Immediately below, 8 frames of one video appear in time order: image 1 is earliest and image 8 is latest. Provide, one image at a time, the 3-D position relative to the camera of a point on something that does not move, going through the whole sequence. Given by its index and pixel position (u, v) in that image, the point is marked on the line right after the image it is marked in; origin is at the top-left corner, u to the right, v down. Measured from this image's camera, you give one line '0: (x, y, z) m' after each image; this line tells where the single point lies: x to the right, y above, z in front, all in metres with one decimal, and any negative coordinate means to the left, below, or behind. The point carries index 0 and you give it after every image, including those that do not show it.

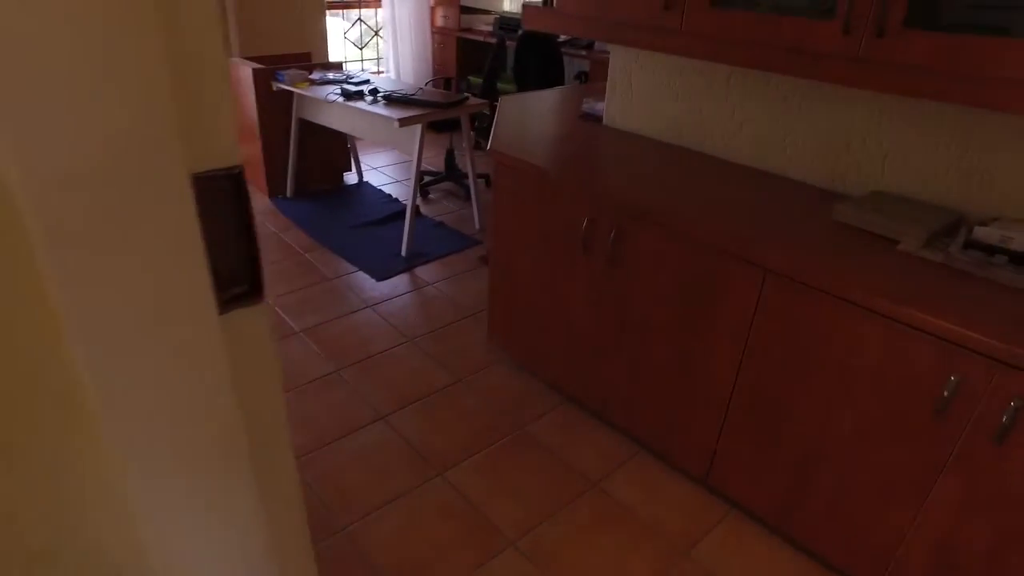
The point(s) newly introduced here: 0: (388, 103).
0: (-0.5, +0.8, +3.0) m
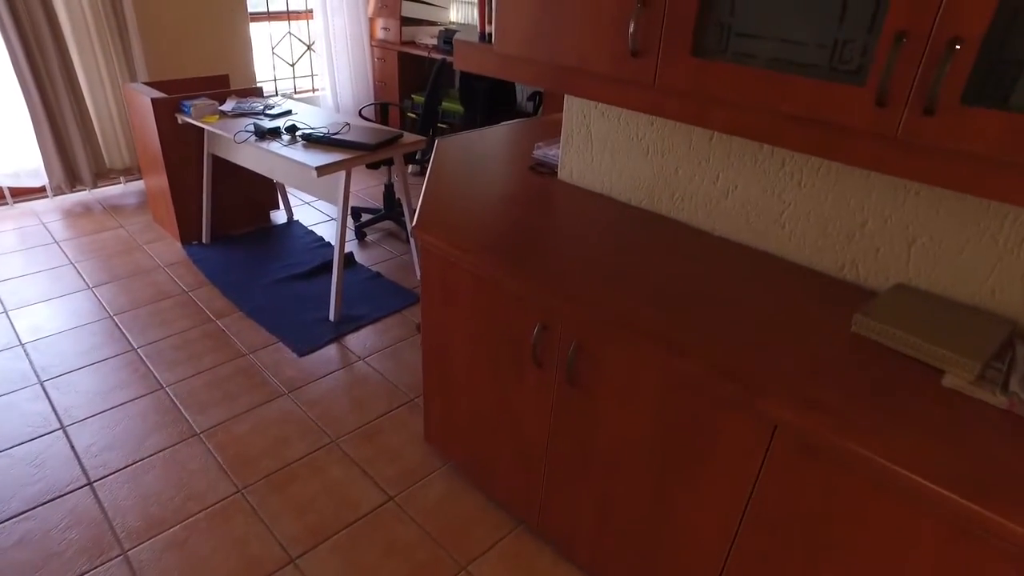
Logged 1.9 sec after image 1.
0: (-0.8, +0.5, +2.5) m
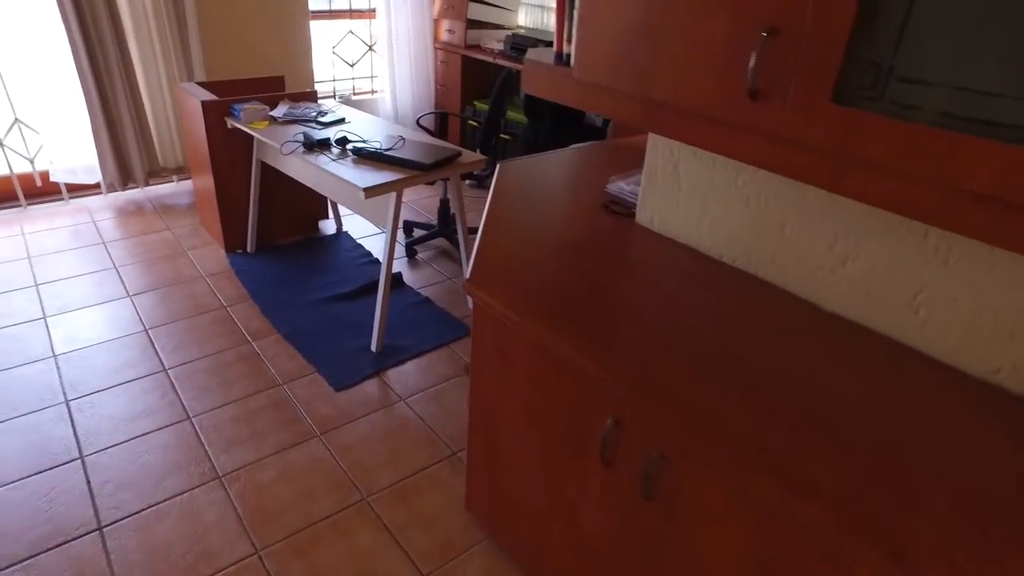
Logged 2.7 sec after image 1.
0: (-0.5, +0.4, +2.3) m
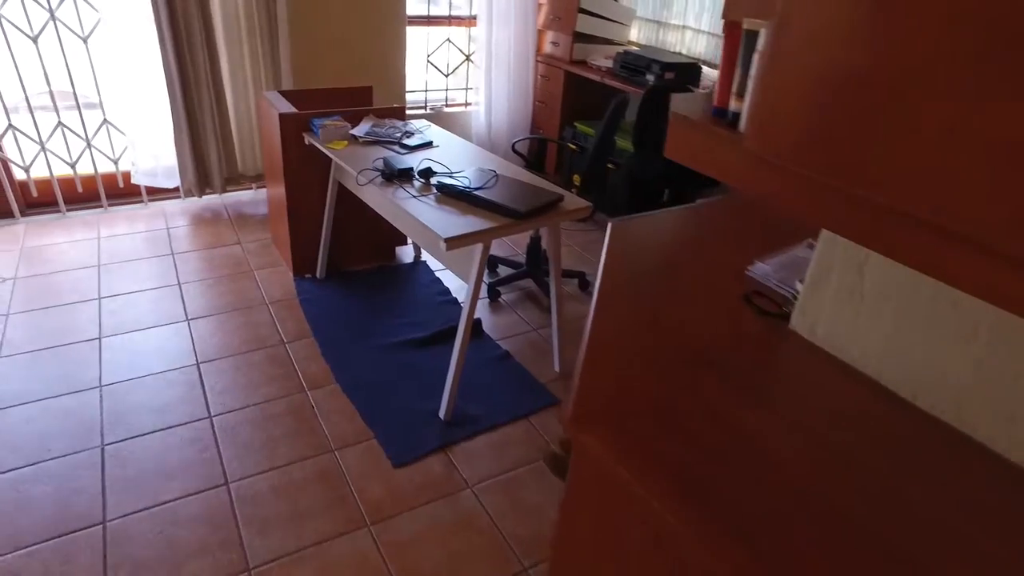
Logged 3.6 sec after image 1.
0: (-0.2, +0.3, +2.0) m
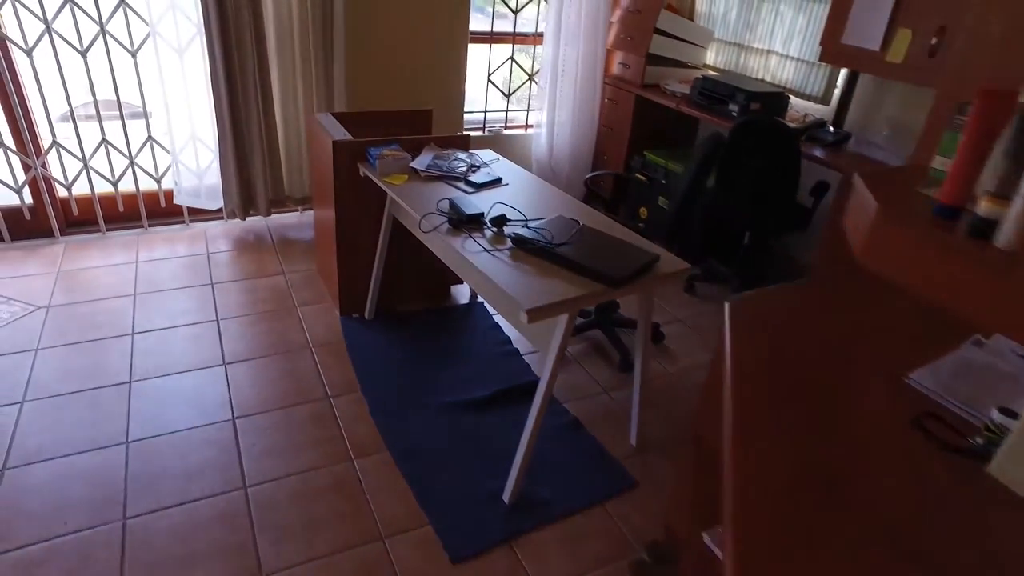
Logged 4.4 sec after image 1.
0: (0.0, +0.1, +1.7) m
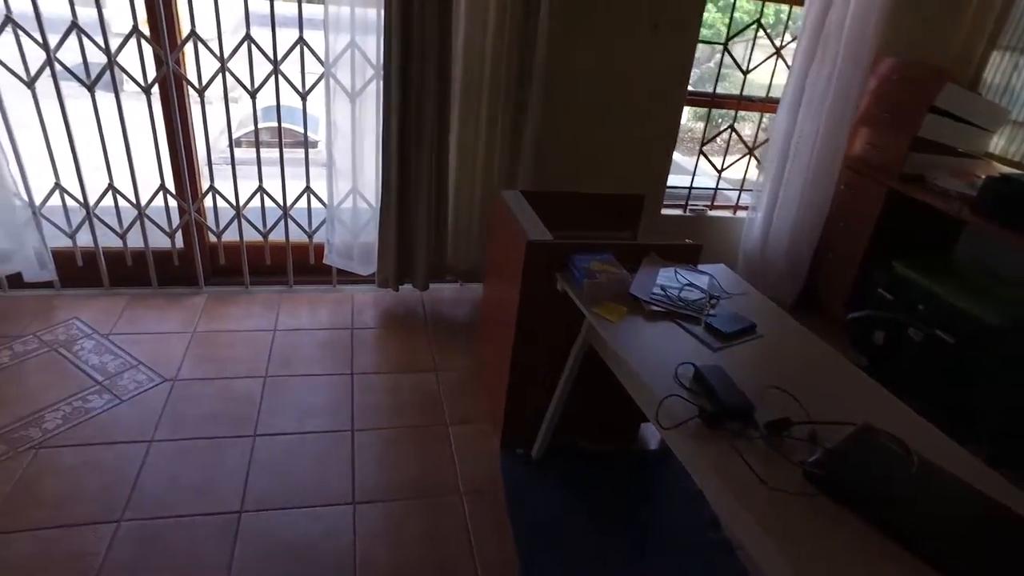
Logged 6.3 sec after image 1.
0: (+0.5, -0.3, +1.1) m
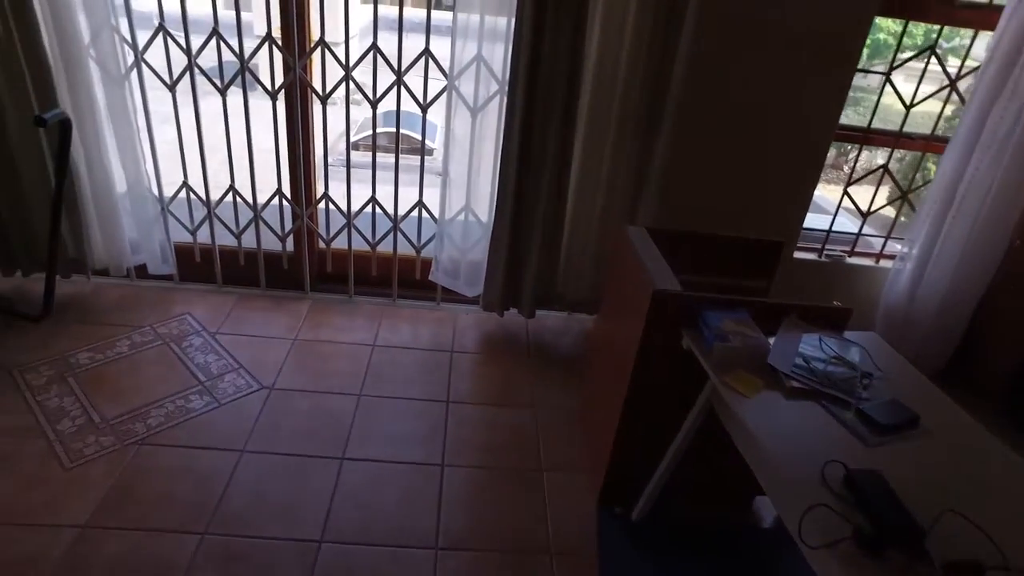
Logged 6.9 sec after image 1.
0: (+0.6, -0.5, +0.9) m
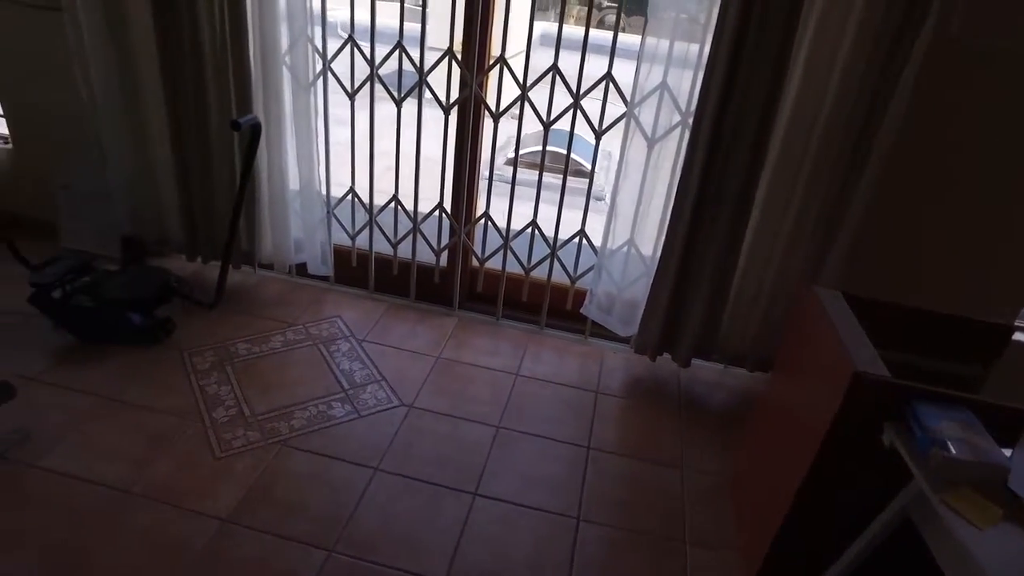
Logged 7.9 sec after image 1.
0: (+0.8, -0.6, +0.6) m
